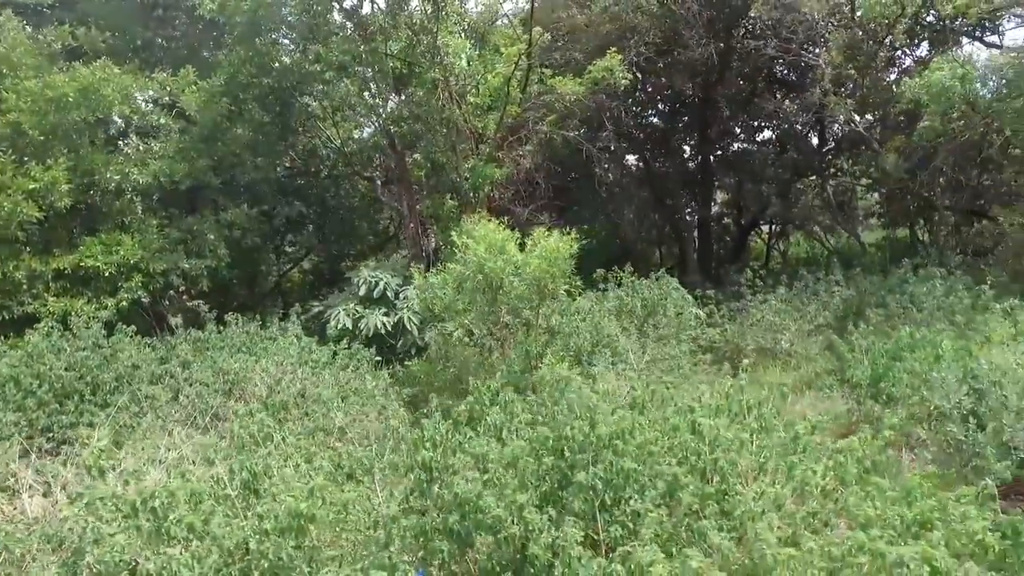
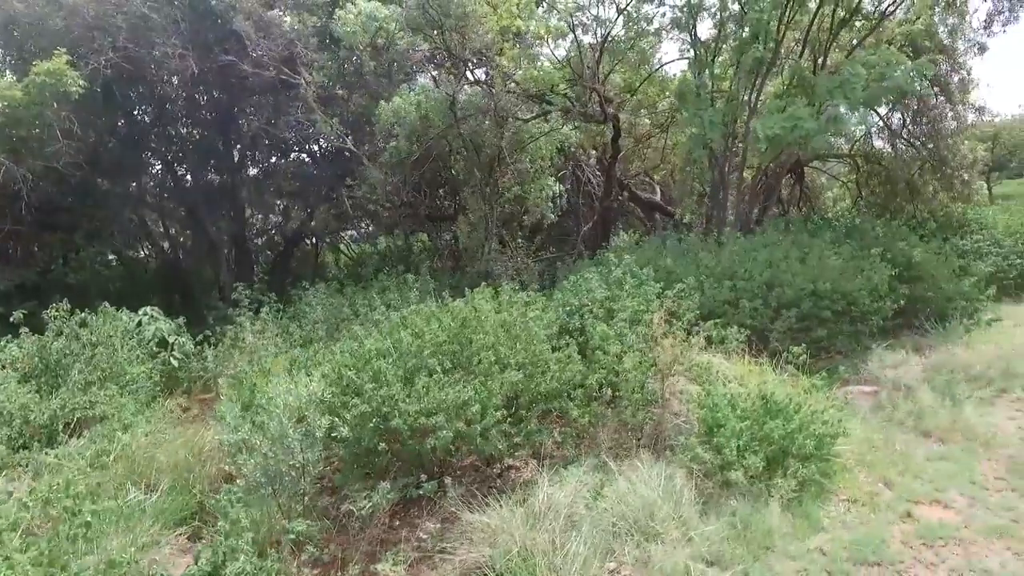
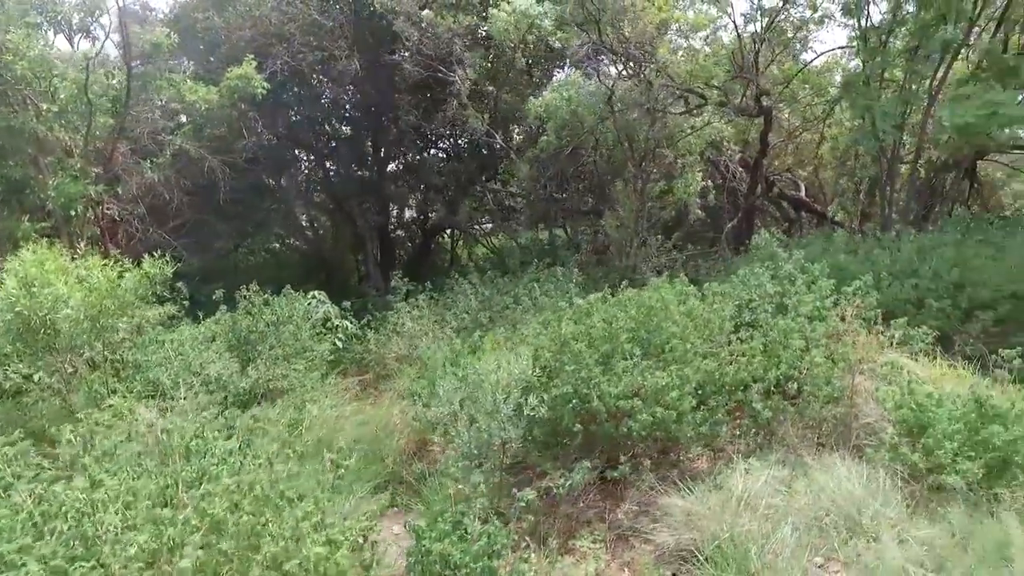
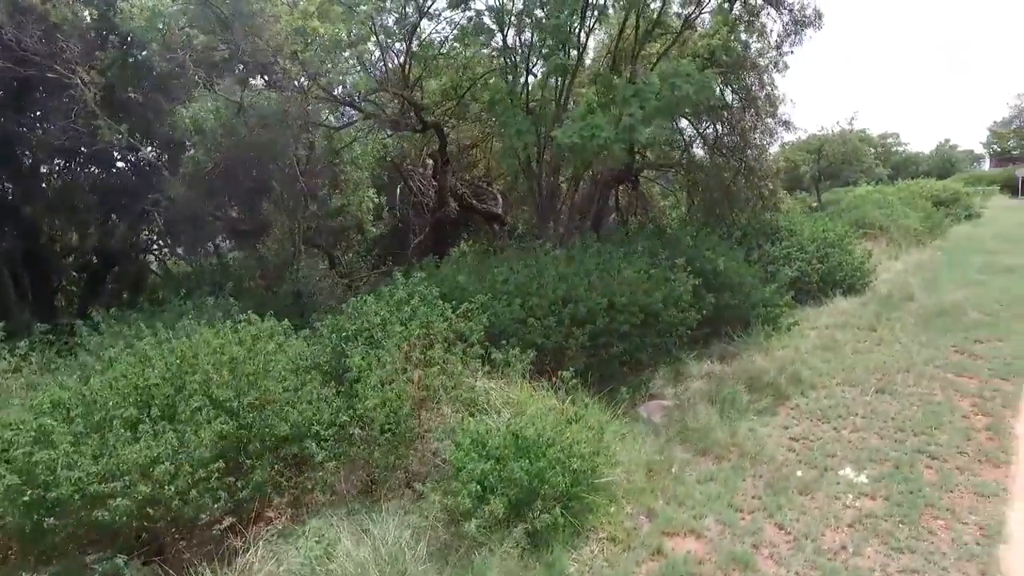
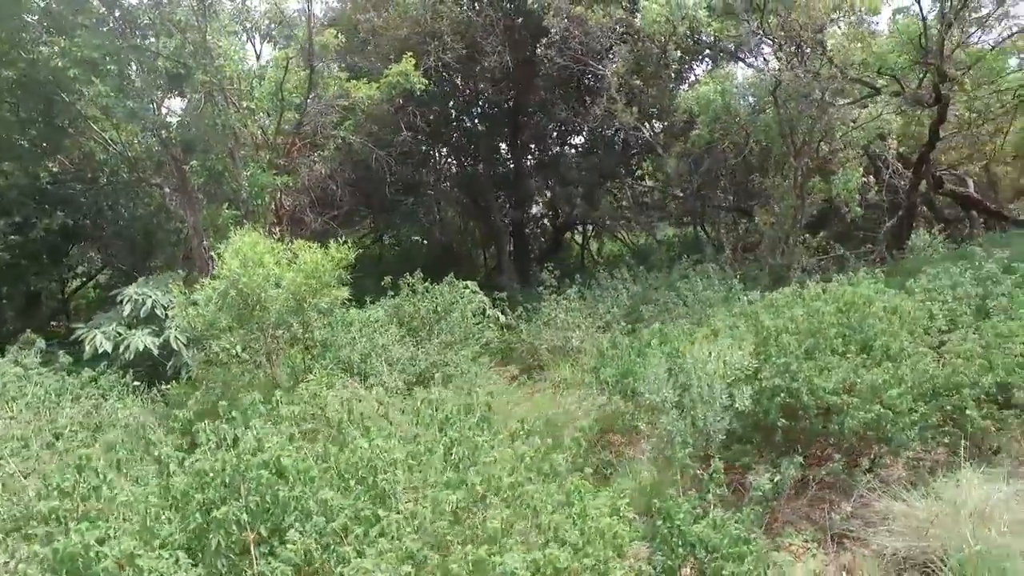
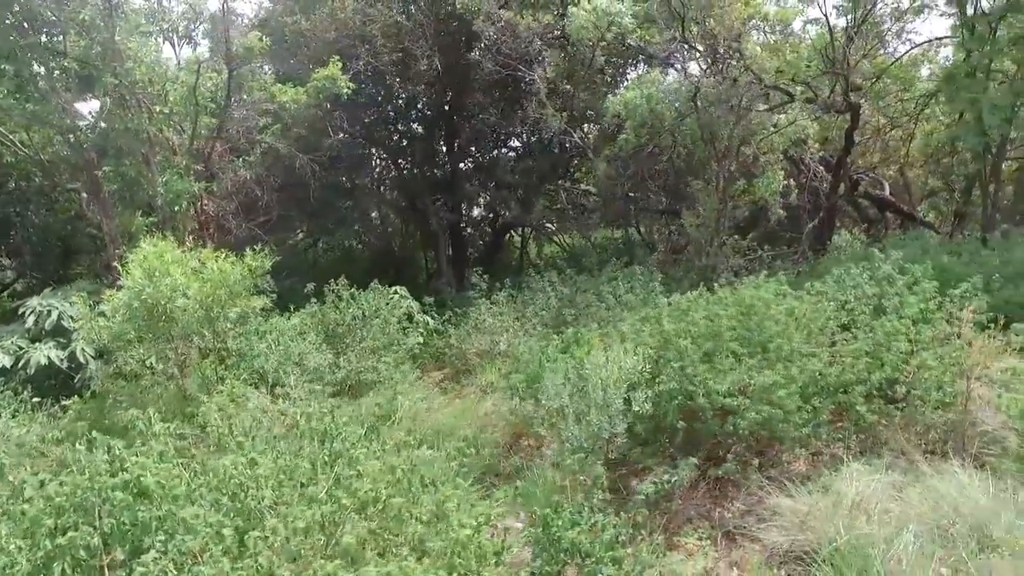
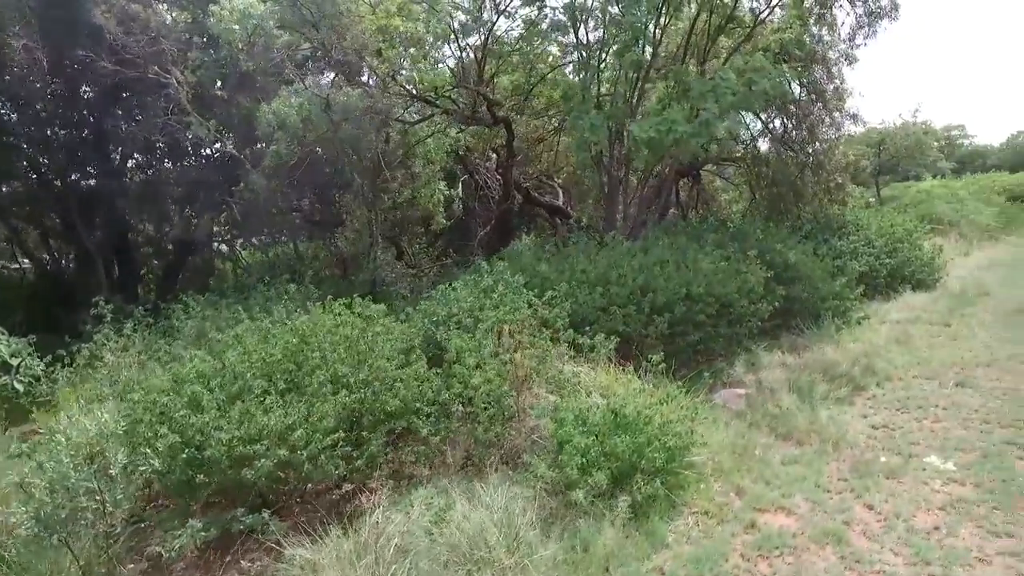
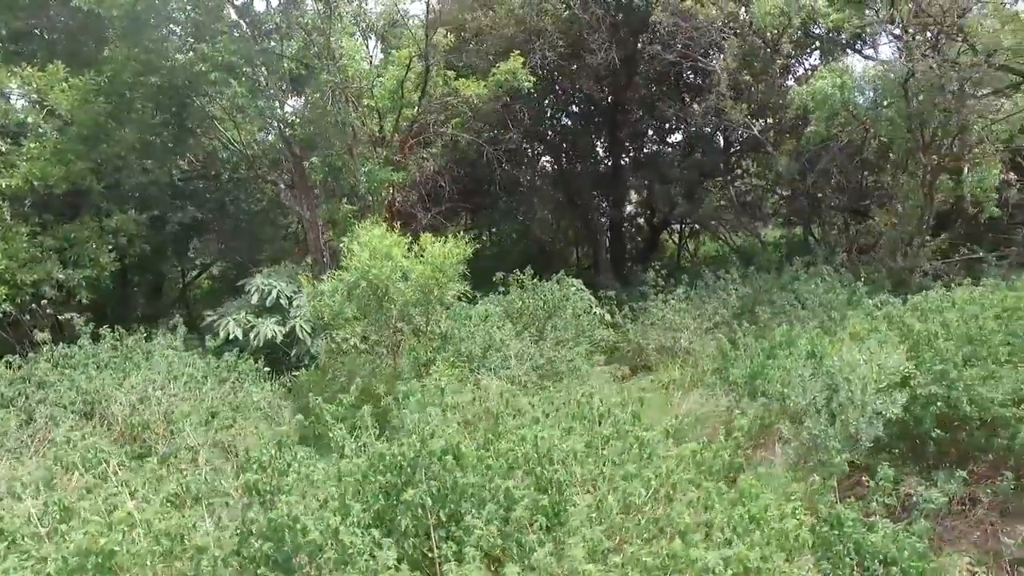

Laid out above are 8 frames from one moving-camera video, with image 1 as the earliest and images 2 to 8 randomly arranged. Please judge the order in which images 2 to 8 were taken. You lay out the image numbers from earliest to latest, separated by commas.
8, 5, 6, 3, 2, 7, 4
